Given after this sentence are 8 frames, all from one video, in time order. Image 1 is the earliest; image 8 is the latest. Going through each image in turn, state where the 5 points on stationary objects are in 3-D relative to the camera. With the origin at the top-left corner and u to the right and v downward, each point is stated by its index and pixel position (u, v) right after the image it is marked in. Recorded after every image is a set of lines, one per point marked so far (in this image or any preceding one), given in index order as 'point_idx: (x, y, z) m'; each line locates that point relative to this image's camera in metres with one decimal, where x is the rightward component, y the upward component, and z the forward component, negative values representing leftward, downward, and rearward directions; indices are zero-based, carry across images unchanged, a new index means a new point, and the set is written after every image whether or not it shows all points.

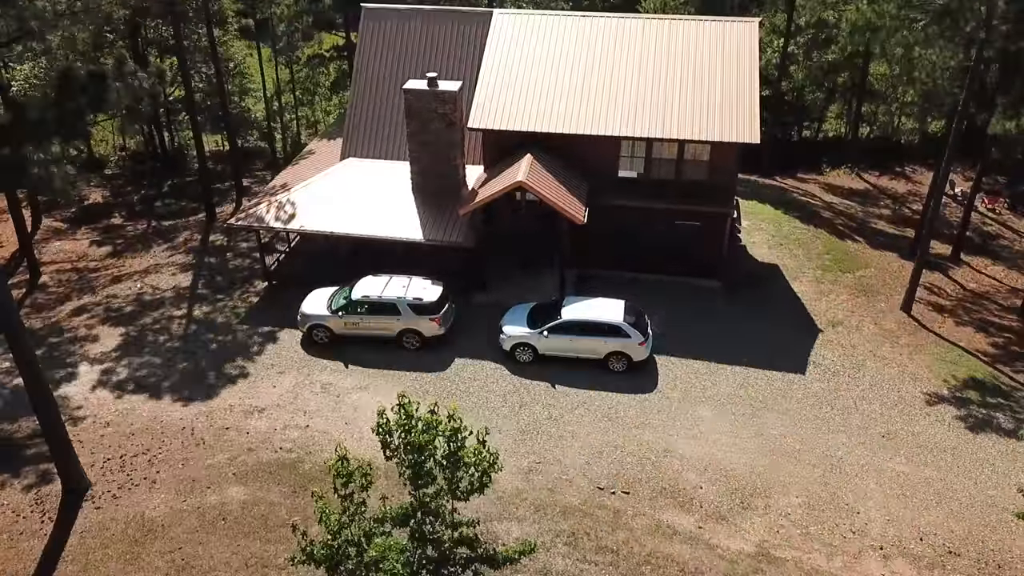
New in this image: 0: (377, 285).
0: (-3.4, +0.1, +18.9) m
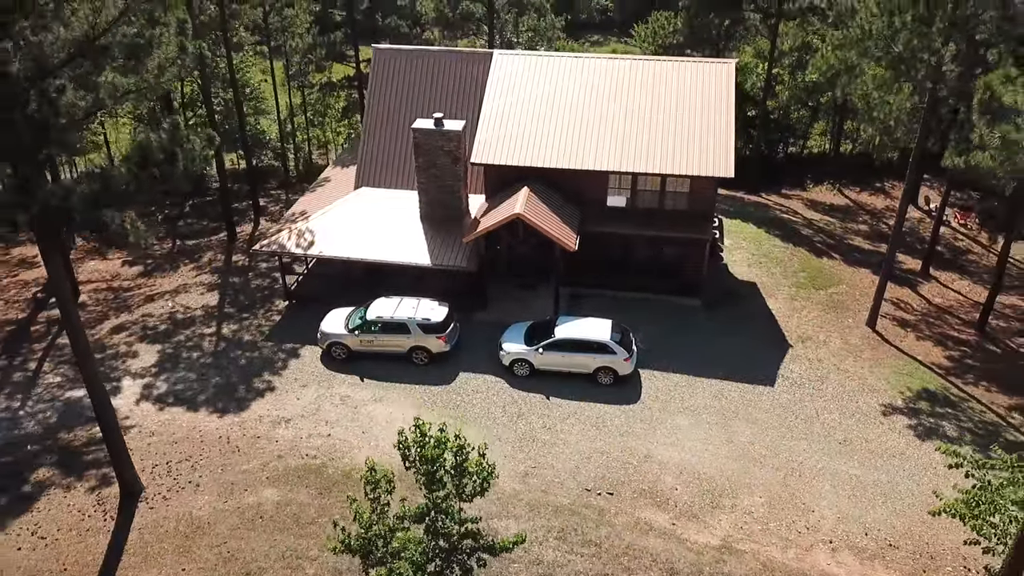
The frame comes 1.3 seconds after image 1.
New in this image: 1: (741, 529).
0: (-3.4, -0.5, +21.0) m
1: (+4.7, -4.9, +15.3) m
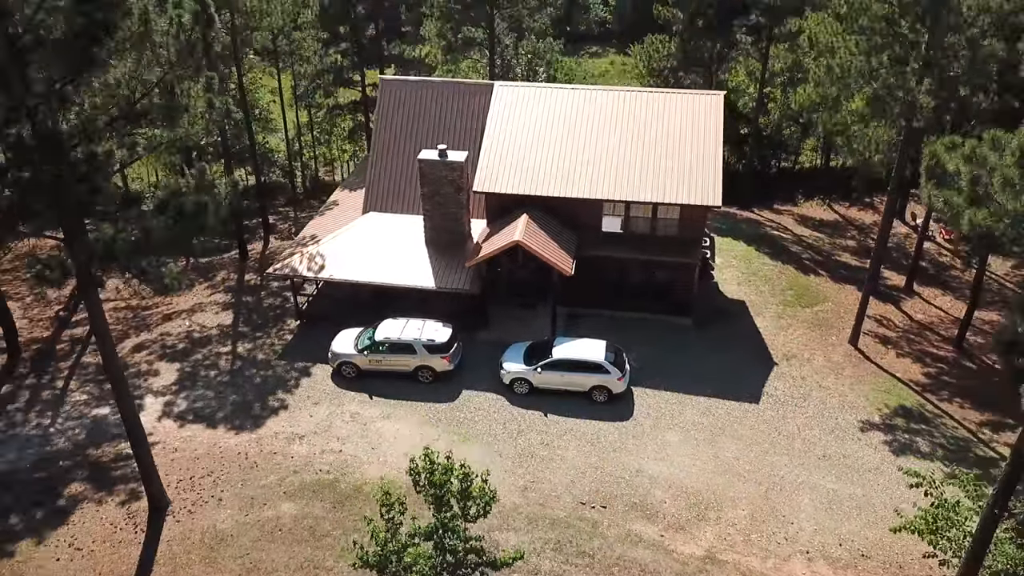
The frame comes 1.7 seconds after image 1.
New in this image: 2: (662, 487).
0: (-3.4, -1.1, +22.2) m
1: (+4.7, -5.5, +16.6) m
2: (+3.6, -4.8, +18.1) m
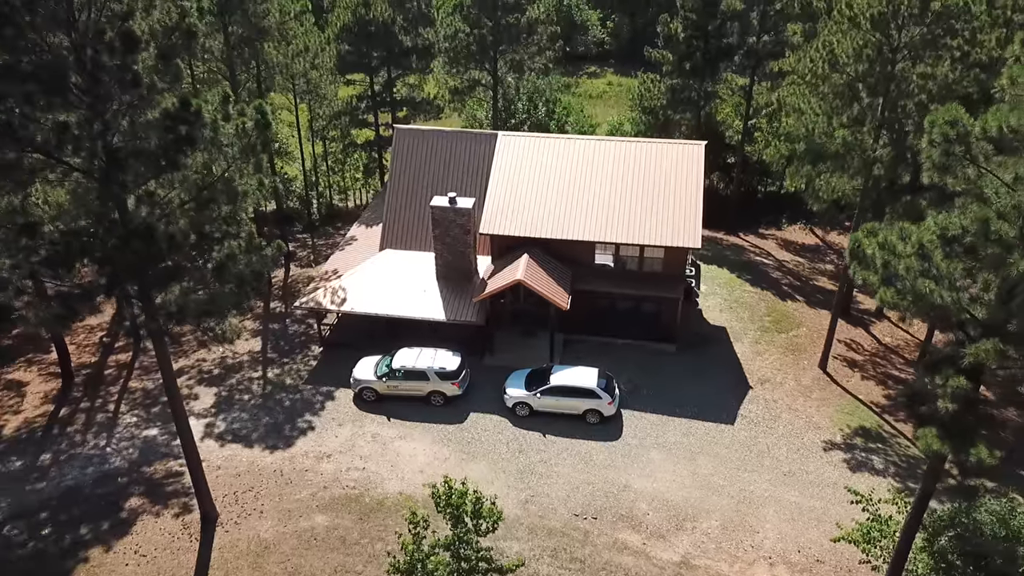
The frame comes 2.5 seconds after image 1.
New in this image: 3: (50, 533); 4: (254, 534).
0: (-3.3, -2.2, +24.8) m
1: (+4.8, -6.6, +19.2) m
2: (+3.7, -5.8, +20.7) m
3: (-11.9, -6.3, +19.6) m
4: (-6.6, -6.3, +19.4) m
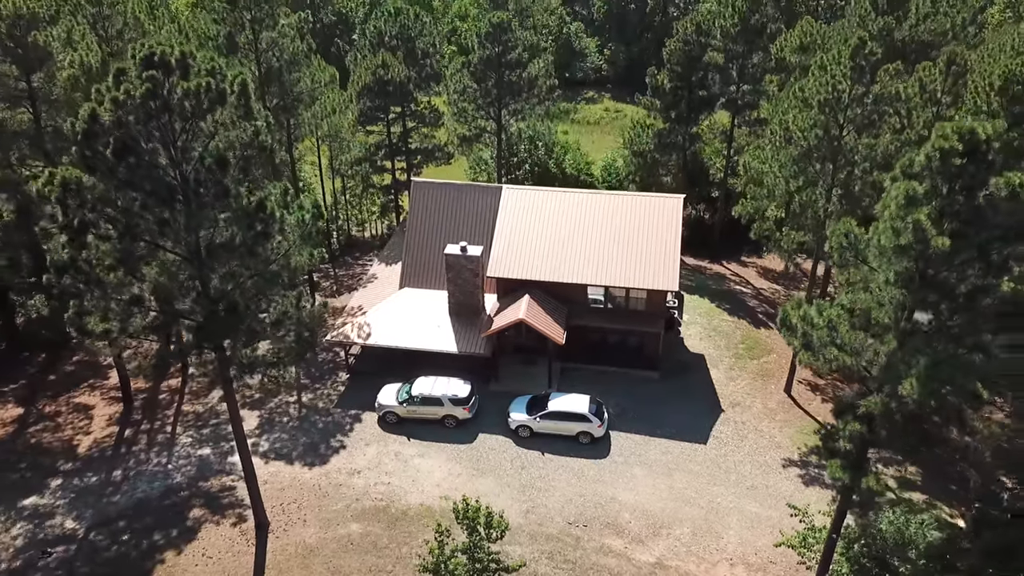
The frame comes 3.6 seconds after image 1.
0: (-3.2, -3.6, +28.6) m
1: (+4.9, -8.0, +23.0) m
2: (+3.8, -7.2, +24.5) m
3: (-11.8, -7.7, +23.4) m
4: (-6.5, -7.7, +23.2) m
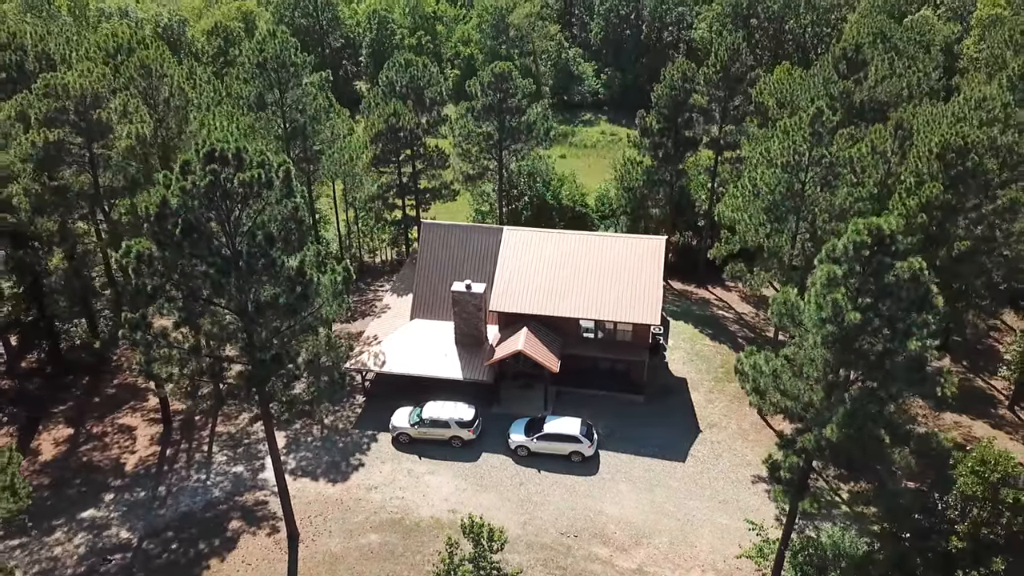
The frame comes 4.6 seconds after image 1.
0: (-3.2, -5.0, +32.0) m
1: (+4.8, -9.4, +26.4) m
2: (+3.8, -8.7, +27.9) m
3: (-11.8, -9.2, +26.8) m
4: (-6.5, -9.2, +26.6) m
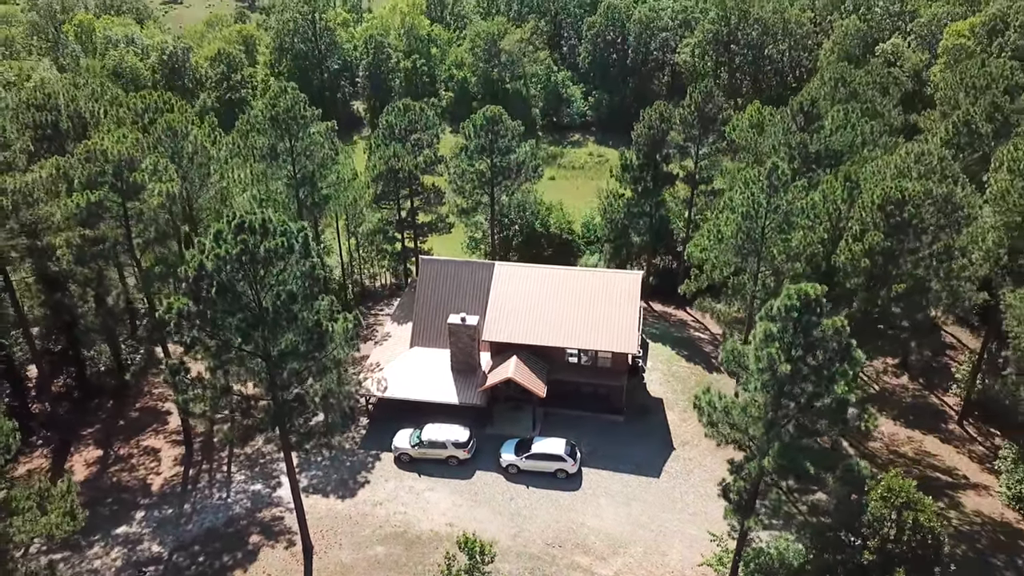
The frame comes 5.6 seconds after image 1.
0: (-3.6, -6.6, +35.3) m
1: (+4.5, -10.9, +29.7) m
2: (+3.4, -10.2, +31.2) m
3: (-12.2, -10.8, +30.0) m
4: (-6.9, -10.7, +29.9) m
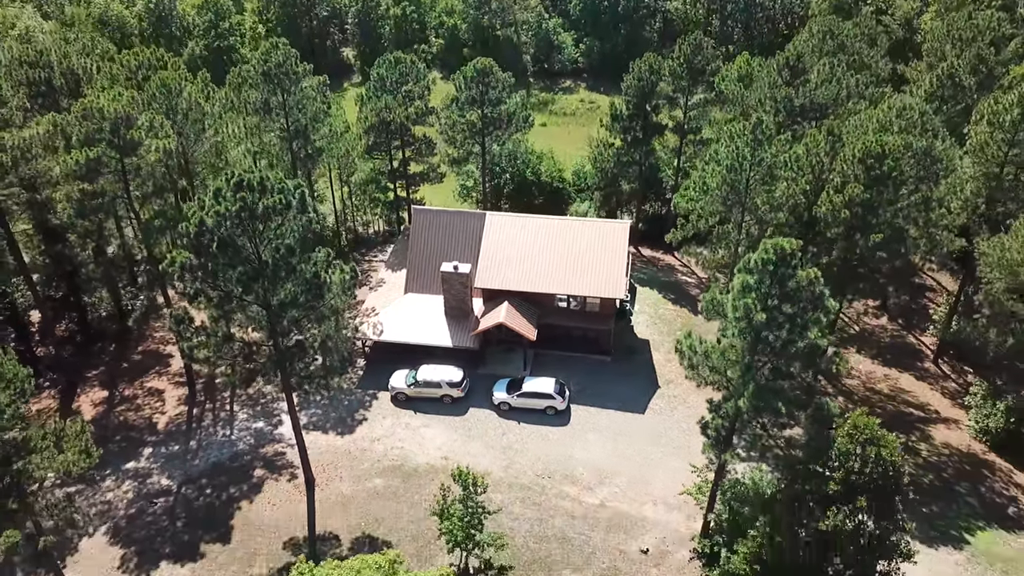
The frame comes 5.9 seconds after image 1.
0: (-4.0, -4.0, +36.7) m
1: (+4.2, -8.6, +31.4) m
2: (+3.1, -7.8, +32.9) m
3: (-12.5, -8.5, +31.6) m
4: (-7.2, -8.4, +31.5) m
